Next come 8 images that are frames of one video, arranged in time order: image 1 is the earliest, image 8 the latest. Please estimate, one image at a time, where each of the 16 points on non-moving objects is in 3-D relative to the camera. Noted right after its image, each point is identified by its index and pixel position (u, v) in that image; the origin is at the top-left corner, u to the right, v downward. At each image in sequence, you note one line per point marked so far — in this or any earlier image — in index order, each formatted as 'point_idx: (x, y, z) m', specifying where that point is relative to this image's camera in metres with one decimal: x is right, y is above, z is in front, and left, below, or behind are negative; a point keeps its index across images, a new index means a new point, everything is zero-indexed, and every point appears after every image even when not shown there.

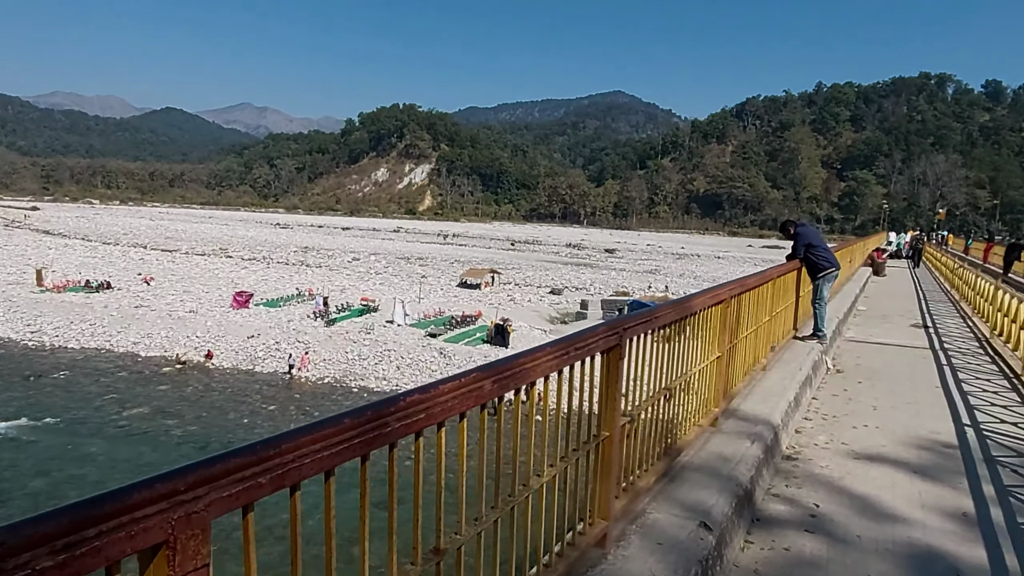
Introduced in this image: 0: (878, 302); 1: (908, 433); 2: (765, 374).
0: (+7.8, -0.3, +14.7) m
1: (+3.0, -1.1, +5.4) m
2: (+2.2, -0.8, +6.1) m
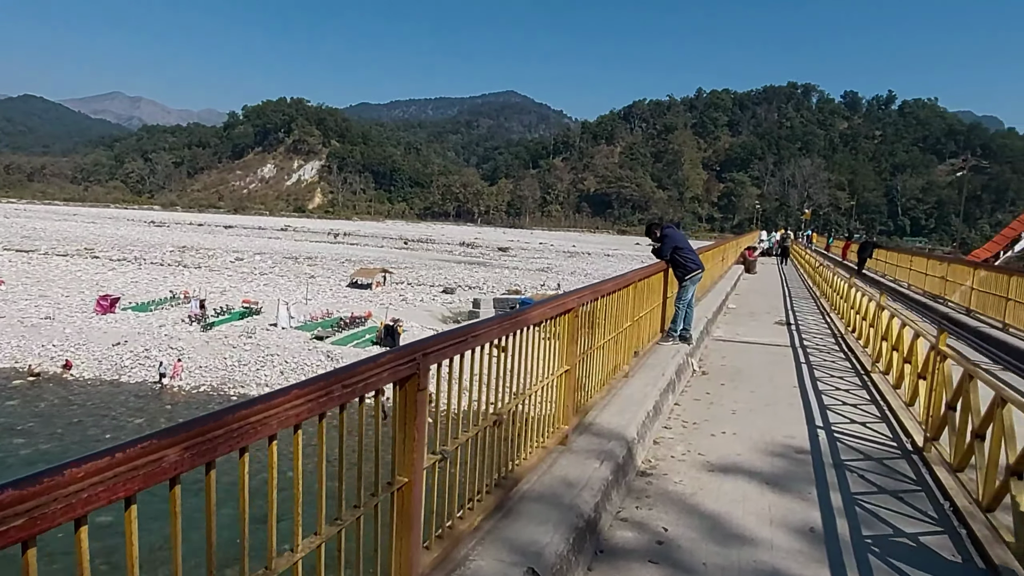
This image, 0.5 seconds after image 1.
0: (+5.2, -0.3, +15.2) m
1: (+1.9, -1.1, +5.3) m
2: (+1.0, -0.8, +5.9) m
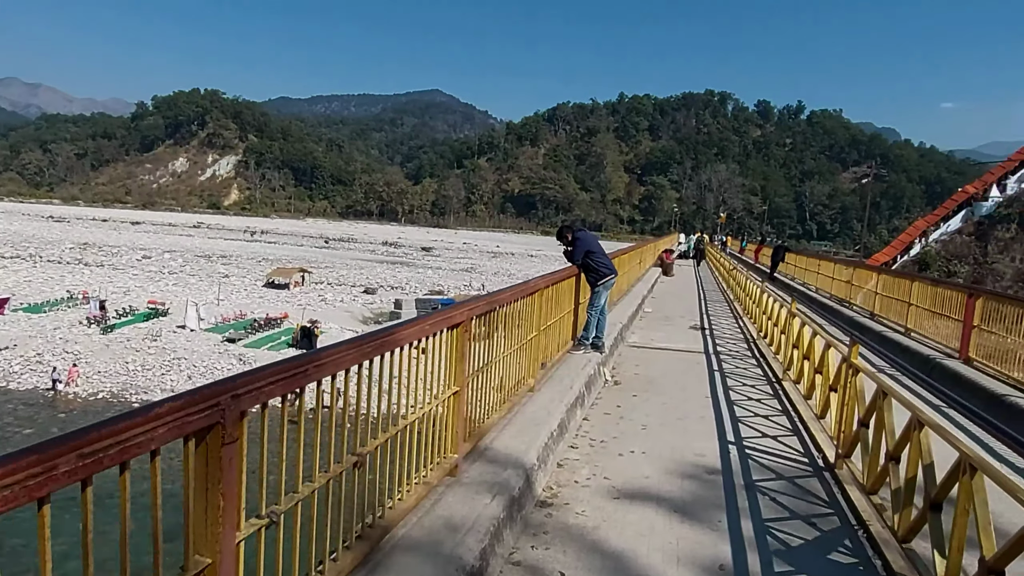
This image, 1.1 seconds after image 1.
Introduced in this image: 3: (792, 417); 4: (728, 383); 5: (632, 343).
0: (+3.4, -0.3, +15.2) m
1: (+1.2, -1.2, +5.0) m
2: (+0.1, -0.9, +5.5) m
3: (+2.4, -1.1, +6.1) m
4: (+2.3, -1.0, +7.5) m
5: (+1.7, -0.8, +9.8) m
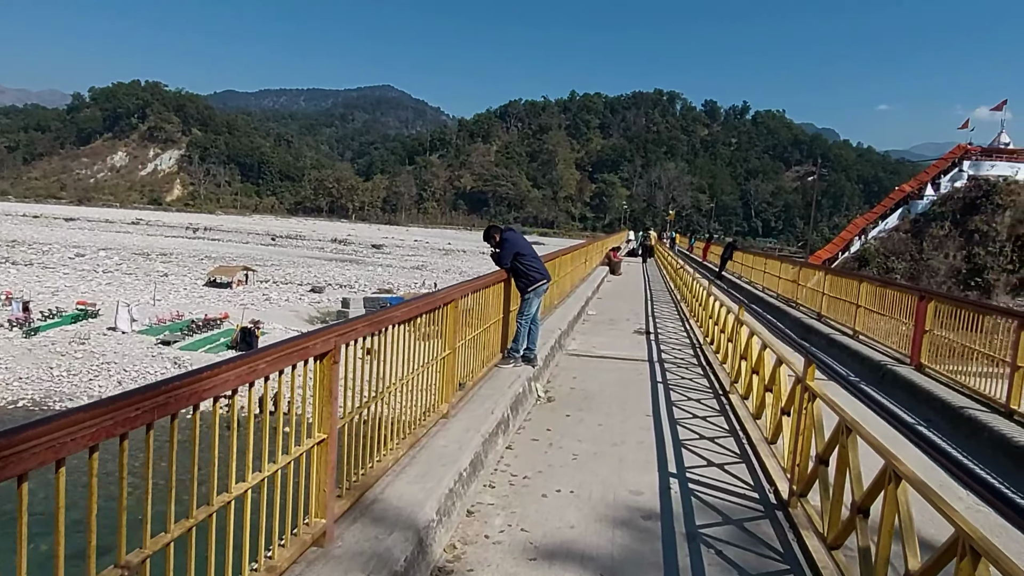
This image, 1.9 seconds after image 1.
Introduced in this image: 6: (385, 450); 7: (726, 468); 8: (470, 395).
0: (+2.1, -0.4, +14.6) m
1: (+0.6, -1.3, +4.3) m
2: (-0.5, -0.9, +4.7) m
3: (+1.8, -1.2, +5.5) m
4: (+1.6, -1.1, +6.9) m
5: (+0.8, -0.8, +9.1) m
6: (-0.7, -0.9, +3.9) m
7: (+1.5, -1.2, +4.9) m
8: (-0.3, -0.8, +5.6) m
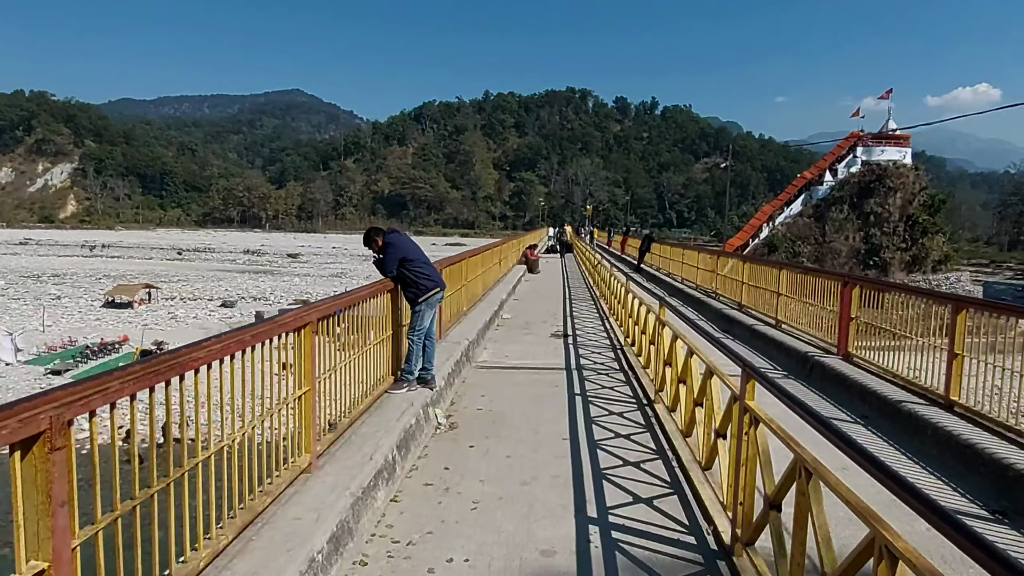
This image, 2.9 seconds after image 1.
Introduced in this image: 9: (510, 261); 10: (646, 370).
0: (+0.4, -0.4, +13.8) m
1: (0.0, -1.3, +3.4) m
2: (-1.1, -1.0, +3.7) m
3: (+1.1, -1.2, +4.7) m
4: (+0.7, -1.1, +6.1) m
5: (-0.4, -0.9, +8.2) m
6: (-1.2, -1.0, +2.9) m
7: (+0.8, -1.3, +4.1) m
8: (-1.1, -0.9, +4.6) m
9: (-0.1, +0.7, +19.5) m
10: (+1.3, -0.8, +7.1) m
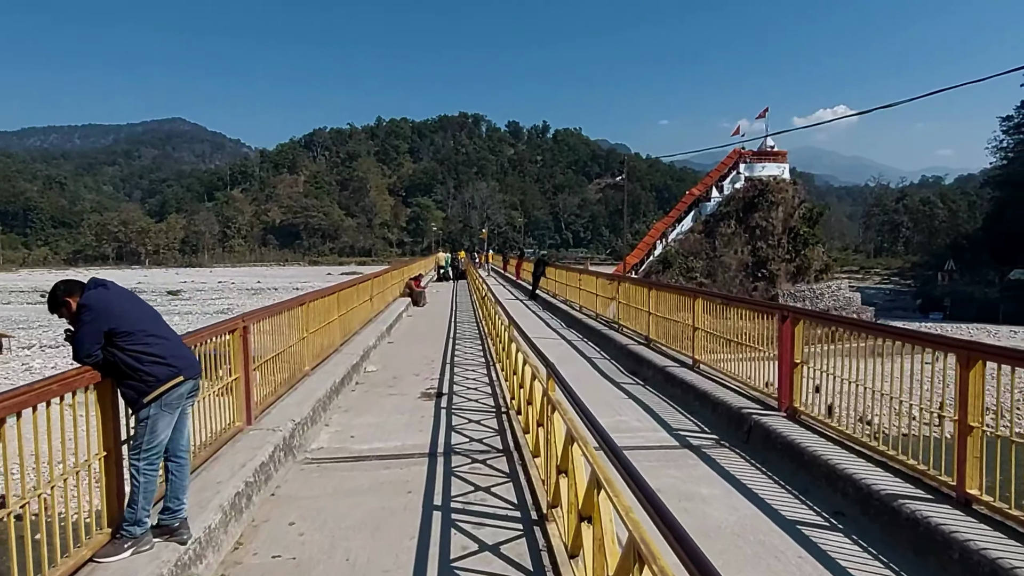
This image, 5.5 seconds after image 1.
0: (-1.7, -1.0, +11.6) m
1: (-0.6, -1.6, +1.1) m
2: (-1.8, -1.4, +1.3) m
3: (+0.2, -1.5, +2.7) m
4: (-0.3, -1.5, +4.0) m
5: (-1.7, -1.4, +5.9) m
6: (-1.8, -1.4, +0.5) m
7: (+0.1, -1.6, +2.0) m
8: (-1.9, -1.3, +2.2) m
9: (-3.0, -0.2, +17.1) m
10: (+0.2, -1.2, +5.1) m
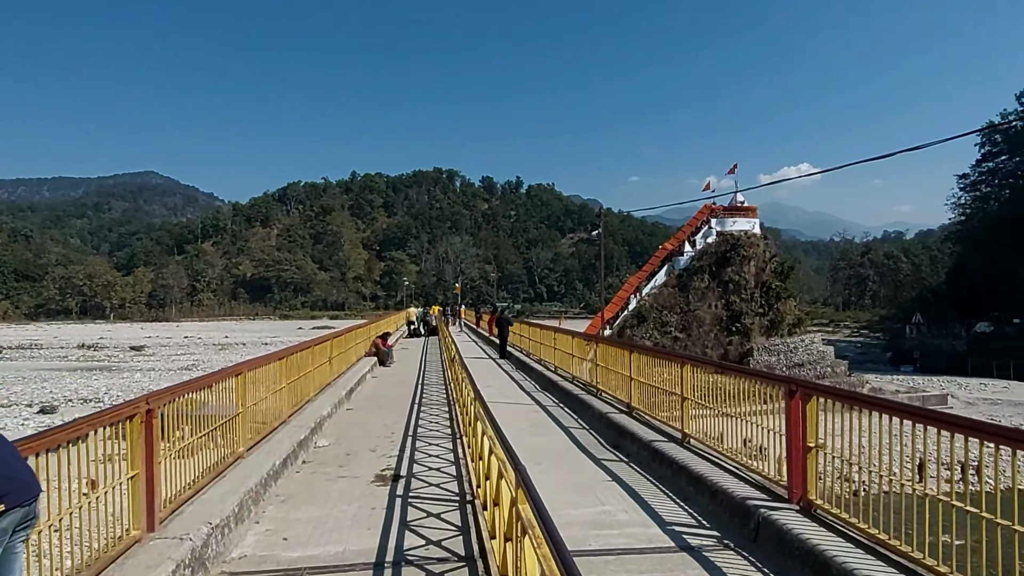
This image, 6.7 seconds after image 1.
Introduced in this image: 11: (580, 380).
0: (-2.2, -2.0, +10.5) m
1: (-0.7, -1.8, +0.1) m
2: (-1.8, -1.6, +0.3) m
3: (+0.1, -1.8, +1.7) m
4: (-0.5, -1.8, +2.9) m
5: (-1.9, -1.9, +4.8) m
6: (-1.8, -1.5, -0.6) m
7: (0.0, -1.8, +1.0) m
8: (-2.0, -1.6, +1.1) m
9: (-3.7, -1.5, +16.1) m
10: (-0.1, -1.7, +4.1) m
11: (+1.3, -1.7, +13.4) m
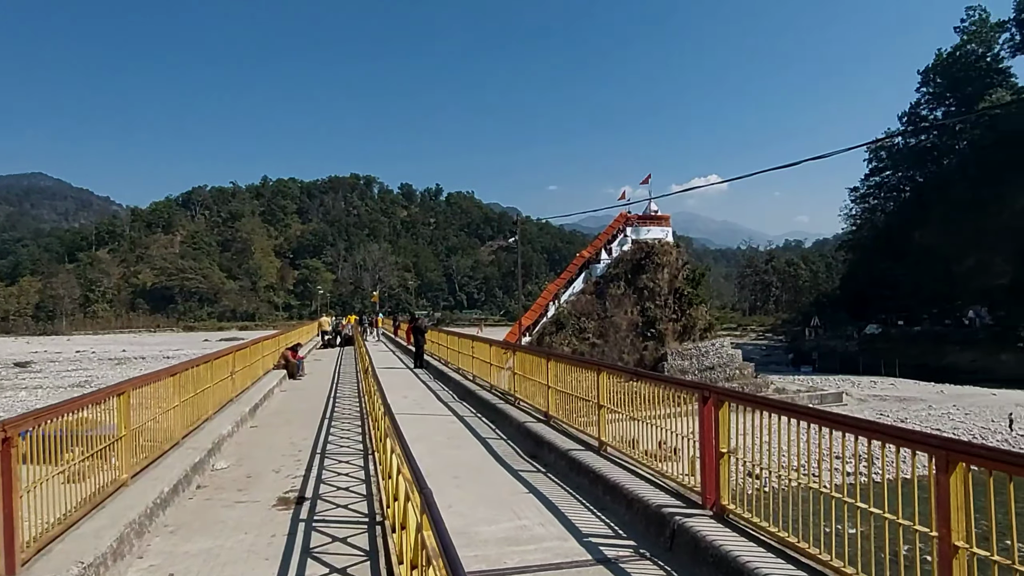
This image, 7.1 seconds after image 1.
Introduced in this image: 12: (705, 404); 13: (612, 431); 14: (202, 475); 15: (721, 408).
0: (-3.4, -2.1, +10.0) m
1: (-0.7, -1.8, -0.2) m
2: (-1.9, -1.6, -0.2) m
3: (-0.1, -1.8, +1.4) m
4: (-0.9, -1.9, +2.6) m
5: (-2.5, -2.0, +4.3) m
6: (-1.8, -1.5, -1.0) m
7: (-0.2, -1.8, +0.7) m
8: (-2.1, -1.6, +0.7) m
9: (-5.5, -1.7, +15.3) m
10: (-0.5, -1.7, +3.8) m
11: (-0.2, -1.9, +13.2) m
12: (+1.5, -0.9, +5.5) m
13: (+1.1, -1.6, +7.6) m
14: (-3.4, -2.0, +7.7) m
15: (+1.6, -0.9, +5.3) m
